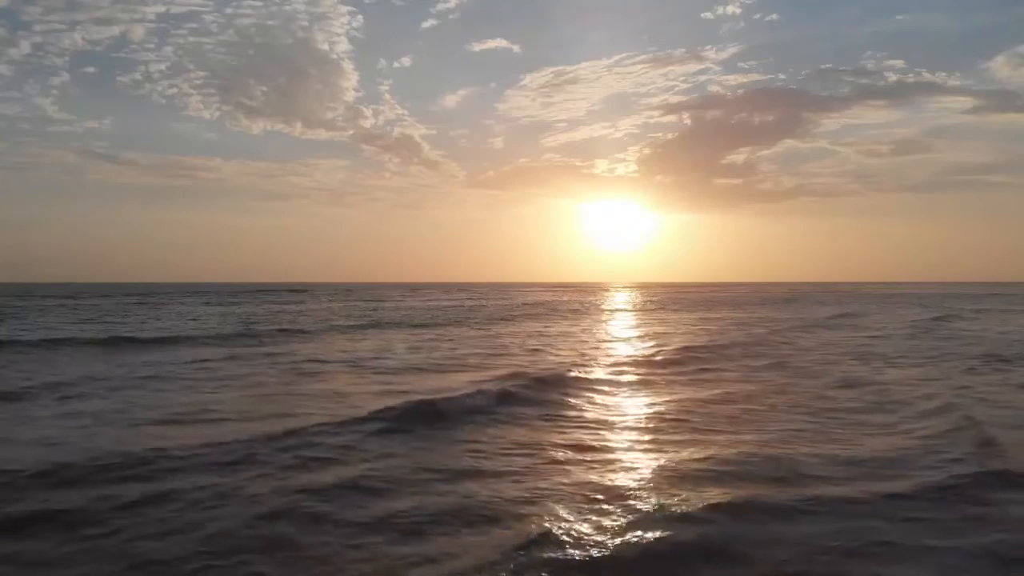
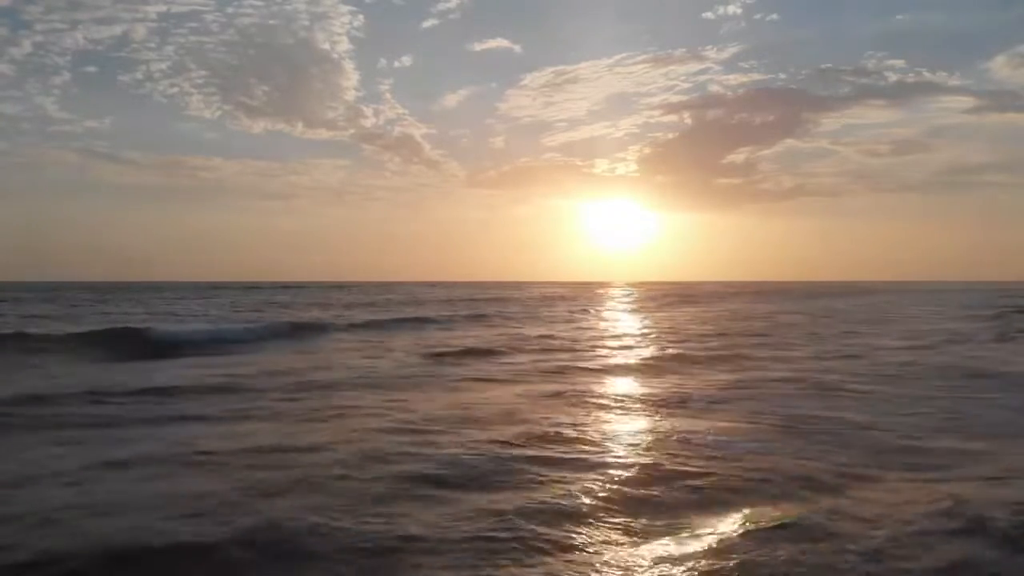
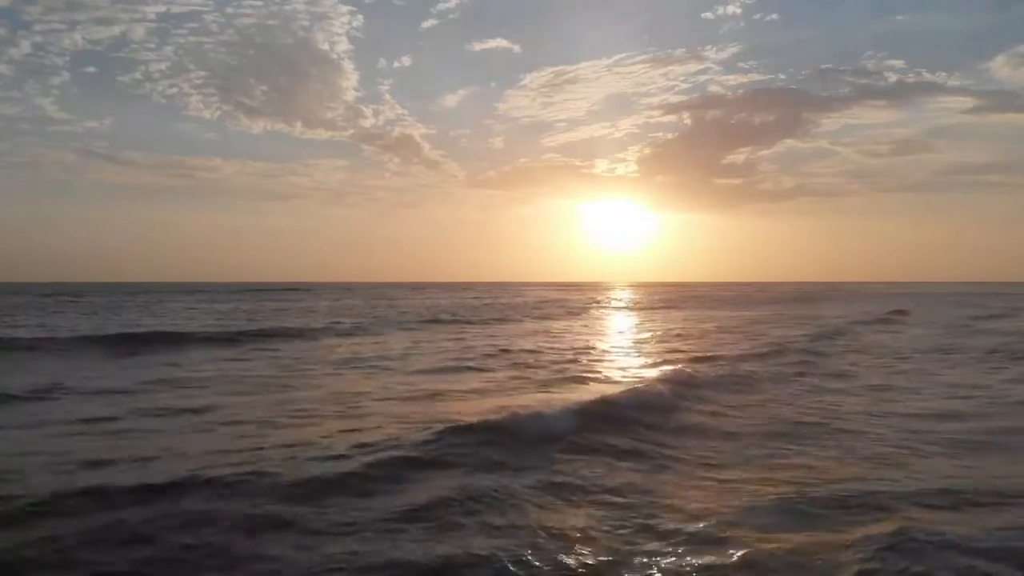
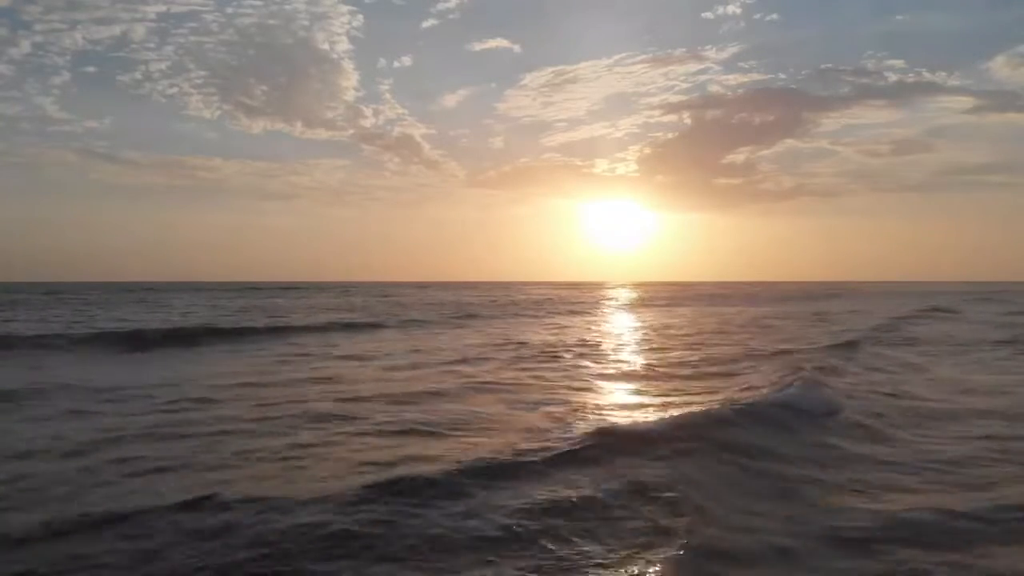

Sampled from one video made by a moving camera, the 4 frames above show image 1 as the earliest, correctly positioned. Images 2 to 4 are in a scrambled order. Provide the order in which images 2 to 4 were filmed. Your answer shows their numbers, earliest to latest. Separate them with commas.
3, 4, 2
